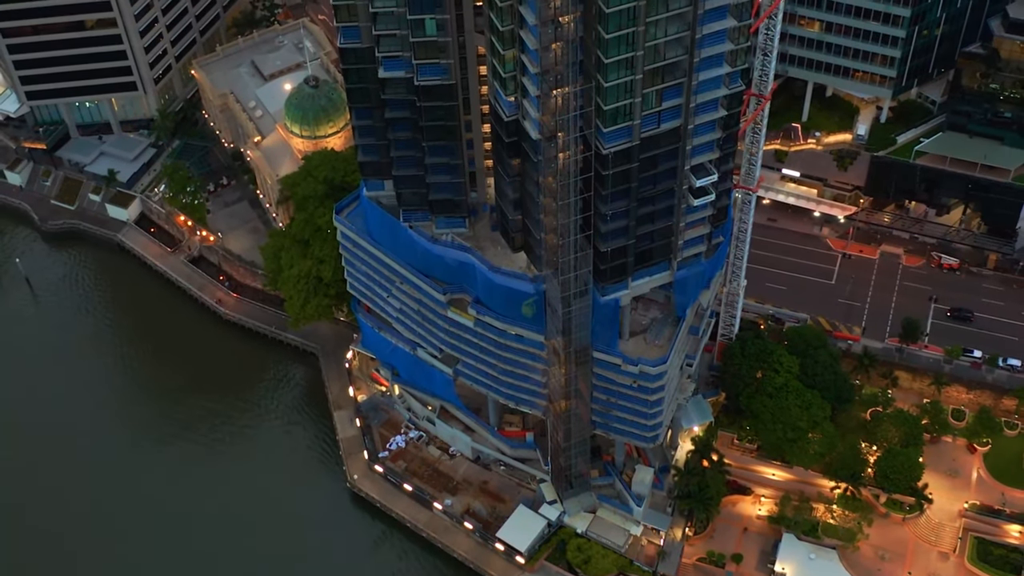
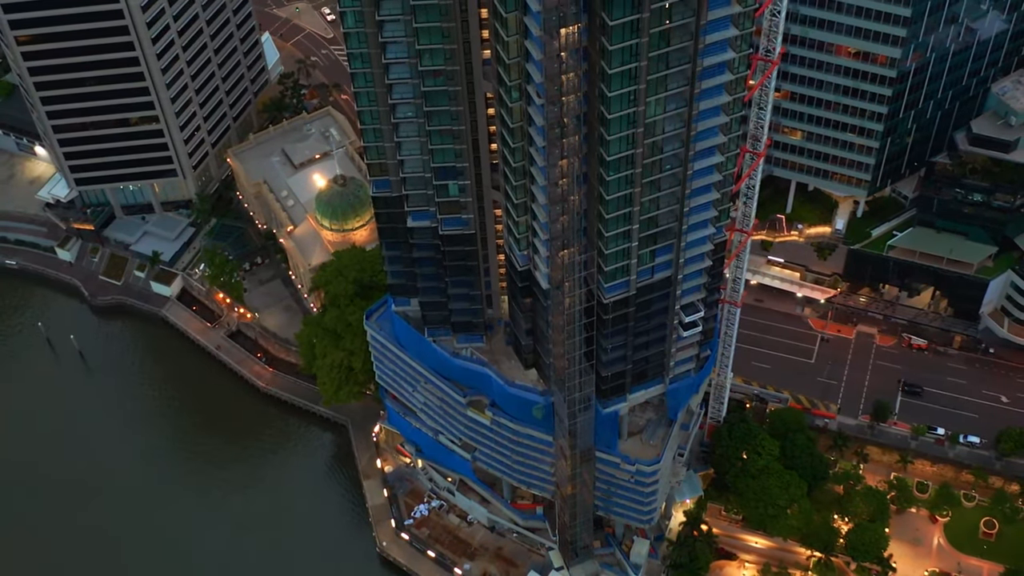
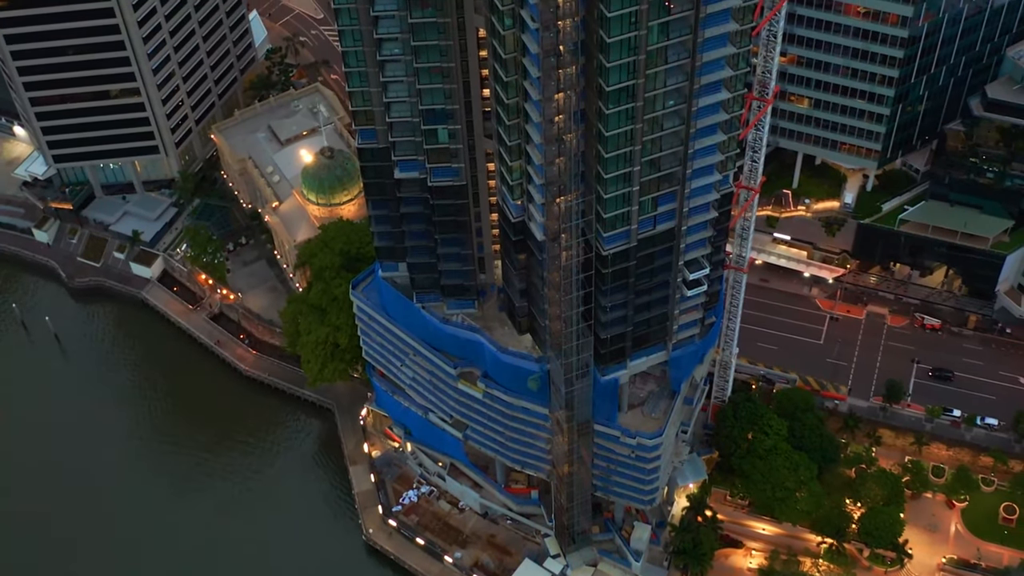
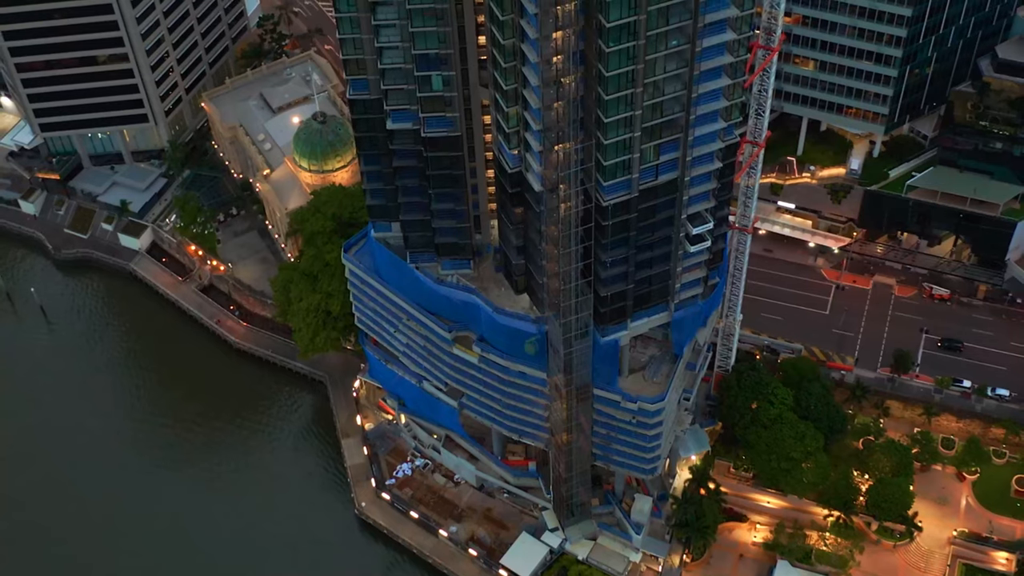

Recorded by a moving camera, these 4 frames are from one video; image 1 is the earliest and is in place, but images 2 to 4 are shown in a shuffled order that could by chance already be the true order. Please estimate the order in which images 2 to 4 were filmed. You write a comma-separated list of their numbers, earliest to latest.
4, 3, 2
